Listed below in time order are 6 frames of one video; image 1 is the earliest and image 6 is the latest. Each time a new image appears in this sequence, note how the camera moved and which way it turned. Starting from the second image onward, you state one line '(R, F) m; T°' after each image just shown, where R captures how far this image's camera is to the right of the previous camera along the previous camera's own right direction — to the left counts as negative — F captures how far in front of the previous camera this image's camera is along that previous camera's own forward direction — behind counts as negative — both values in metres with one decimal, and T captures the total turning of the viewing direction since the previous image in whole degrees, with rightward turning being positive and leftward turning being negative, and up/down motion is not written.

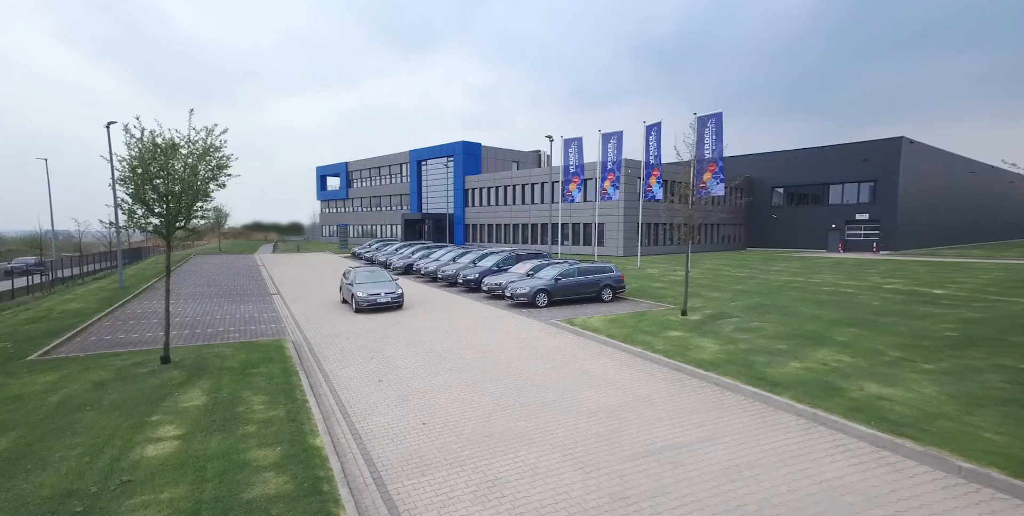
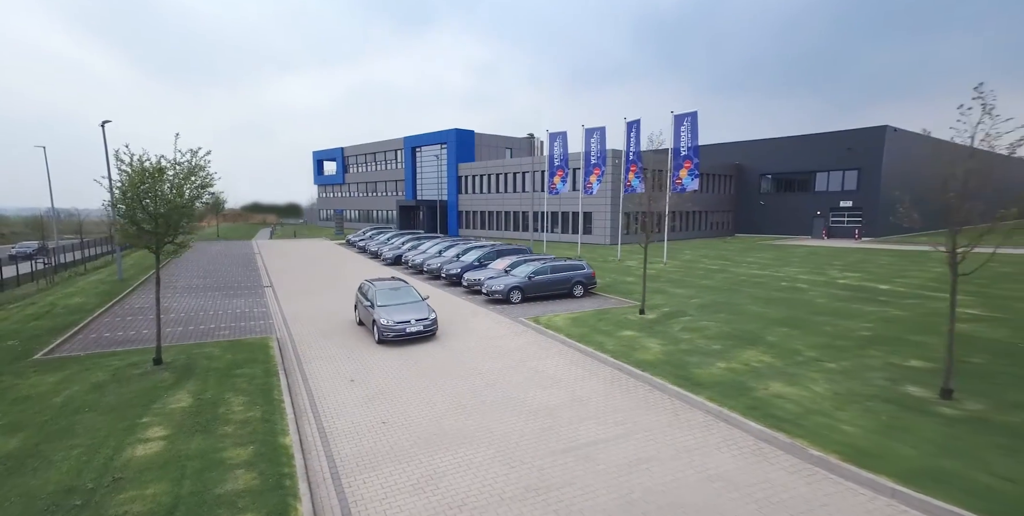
(+0.9, -1.0) m; 0°
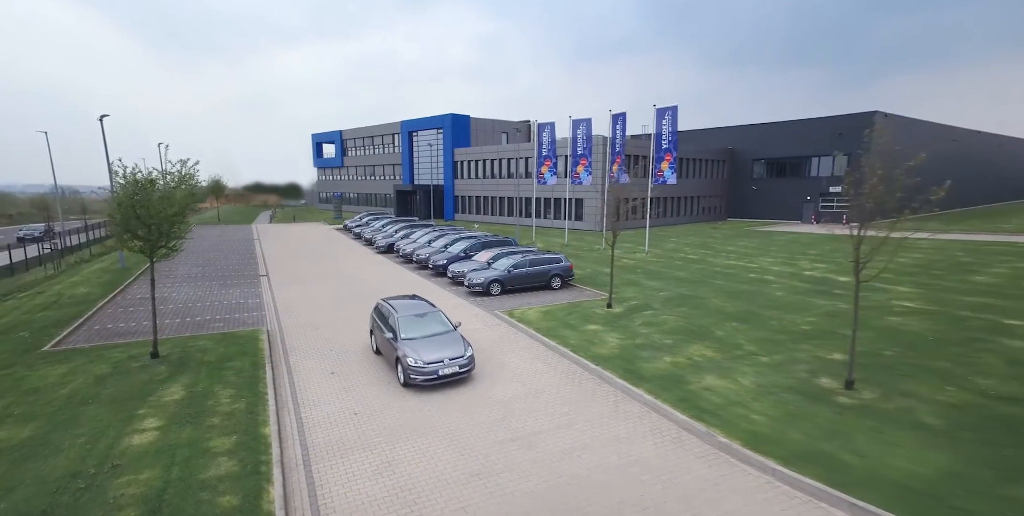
(+0.9, -0.9) m; 0°
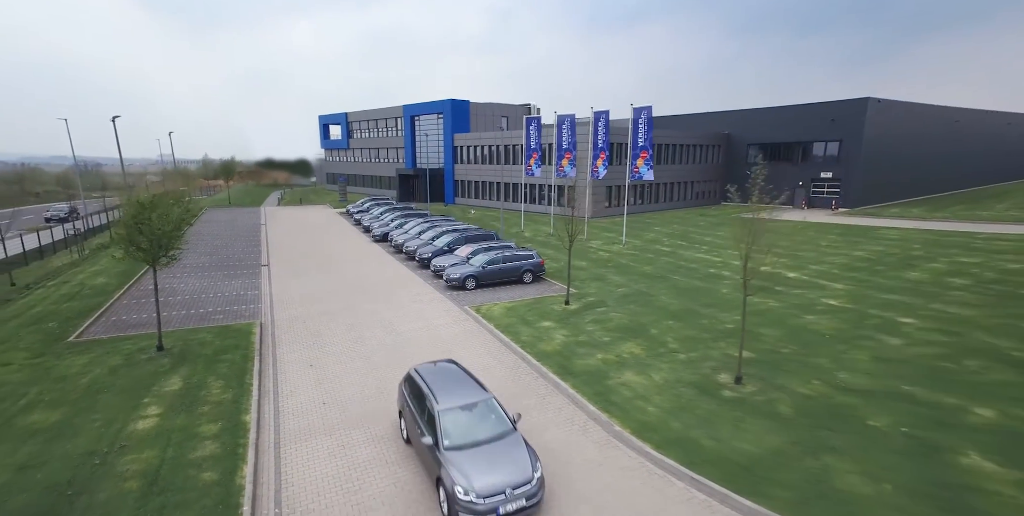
(+1.5, -1.6) m; -1°
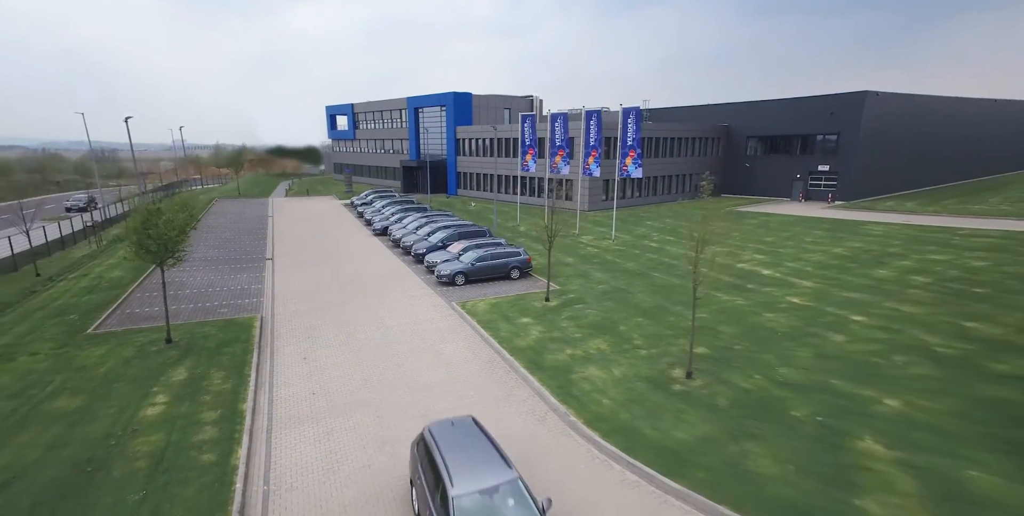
(+0.9, -1.0) m; -1°
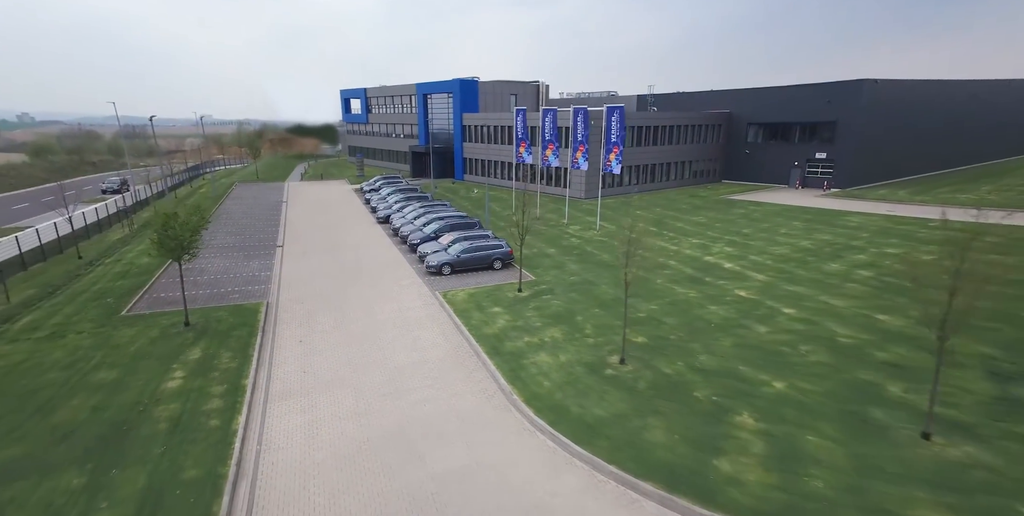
(+1.7, -1.9) m; -2°
